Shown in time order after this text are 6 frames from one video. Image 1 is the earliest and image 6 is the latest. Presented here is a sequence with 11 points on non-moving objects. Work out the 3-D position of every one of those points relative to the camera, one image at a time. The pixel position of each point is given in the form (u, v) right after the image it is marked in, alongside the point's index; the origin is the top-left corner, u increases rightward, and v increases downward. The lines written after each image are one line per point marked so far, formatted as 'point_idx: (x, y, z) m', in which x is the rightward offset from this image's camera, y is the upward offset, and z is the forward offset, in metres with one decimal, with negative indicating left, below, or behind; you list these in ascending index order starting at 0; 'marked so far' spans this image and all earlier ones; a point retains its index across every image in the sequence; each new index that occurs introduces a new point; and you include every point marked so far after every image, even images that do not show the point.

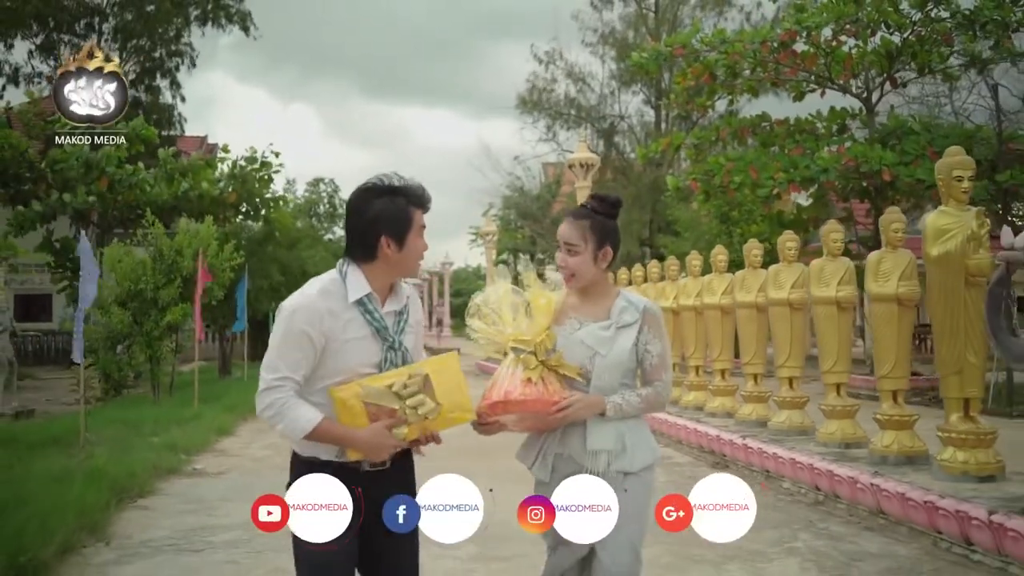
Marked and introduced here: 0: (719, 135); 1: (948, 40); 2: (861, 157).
0: (+2.2, +1.7, +11.9) m
1: (+4.4, +2.5, +11.0) m
2: (+3.2, +1.2, +10.1) m
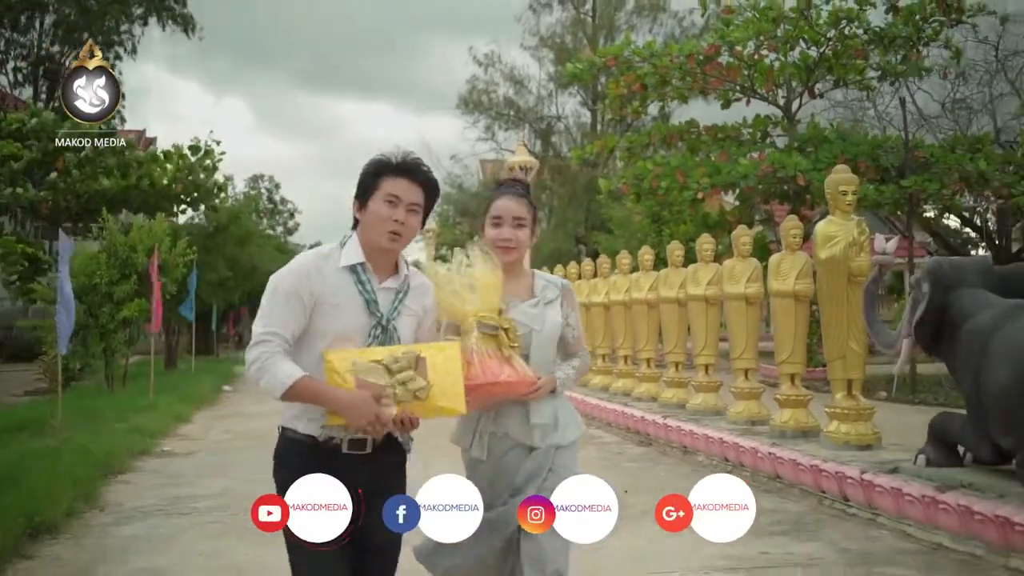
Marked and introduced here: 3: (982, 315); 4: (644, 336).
0: (+1.6, +1.7, +12.7) m
1: (+3.8, +2.5, +11.9) m
2: (+2.6, +1.2, +11.0) m
3: (+1.9, -0.1, +4.6) m
4: (+1.3, -0.5, +10.9) m
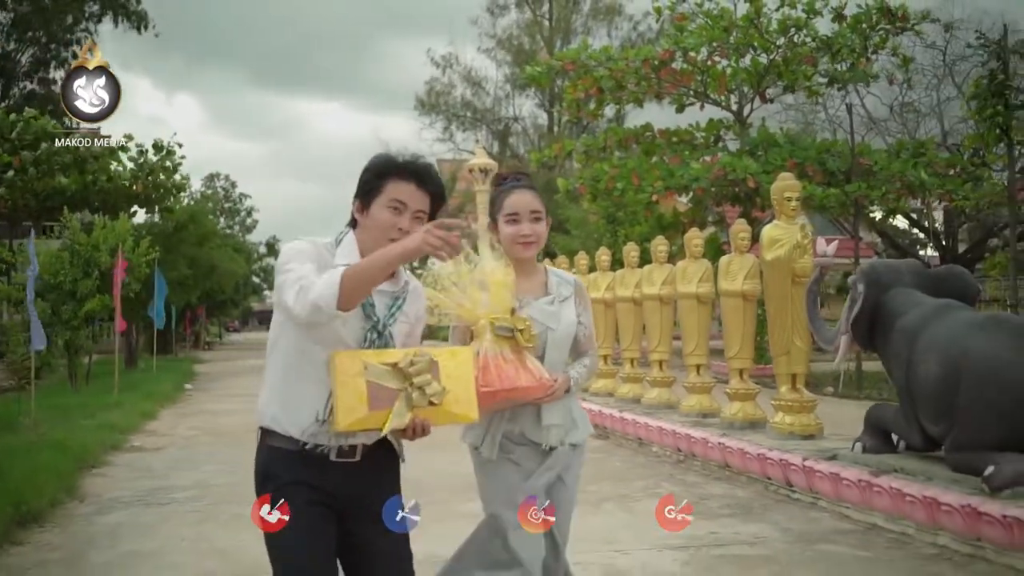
0: (+1.1, +1.7, +13.1) m
1: (+3.3, +2.5, +12.4) m
2: (+2.2, +1.2, +11.4) m
3: (+1.8, -0.1, +5.0) m
4: (+0.9, -0.5, +11.3) m
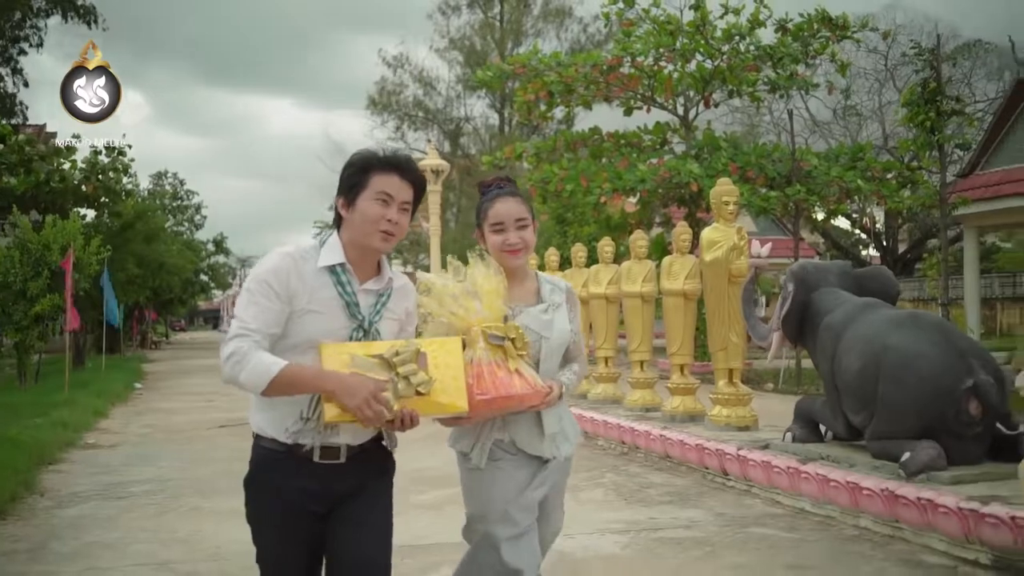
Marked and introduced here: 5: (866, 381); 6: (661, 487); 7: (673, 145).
0: (+0.5, +1.7, +13.4) m
1: (+2.8, +2.5, +12.8) m
2: (+1.7, +1.2, +11.8) m
3: (+1.5, -0.1, +5.3) m
4: (+0.4, -0.5, +11.6) m
5: (+1.5, -0.4, +4.9) m
6: (+0.8, -1.1, +6.0) m
7: (+1.9, +1.7, +13.2) m
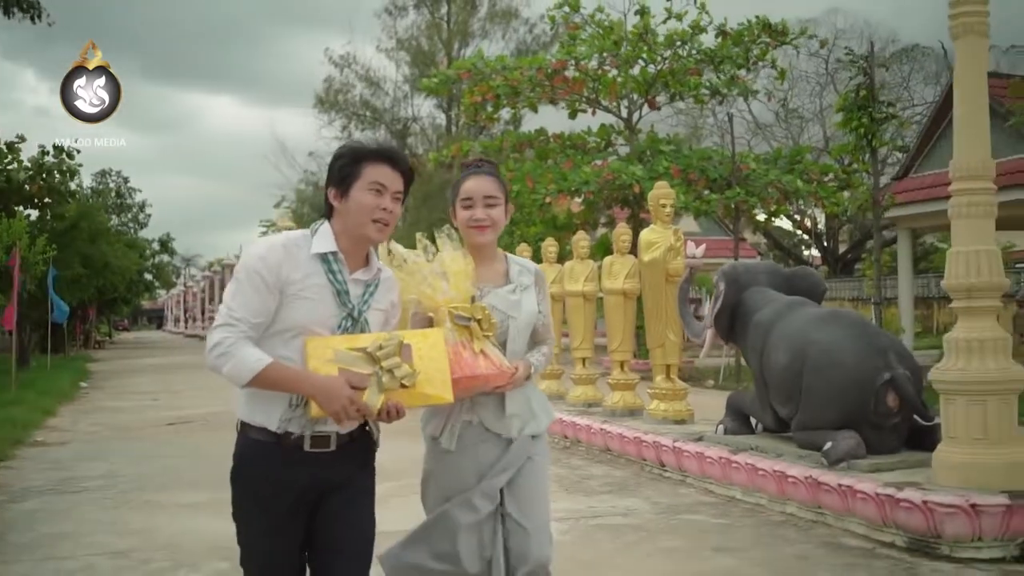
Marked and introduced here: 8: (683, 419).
0: (-0.1, +1.7, +13.6) m
1: (+2.1, +2.5, +13.1) m
2: (+1.1, +1.2, +12.1) m
3: (+1.3, -0.1, +5.6) m
4: (-0.2, -0.4, +11.8) m
5: (+1.3, -0.4, +5.1) m
6: (+0.5, -1.1, +6.3) m
7: (+1.3, +1.7, +13.5) m
8: (+1.1, -0.8, +7.1) m
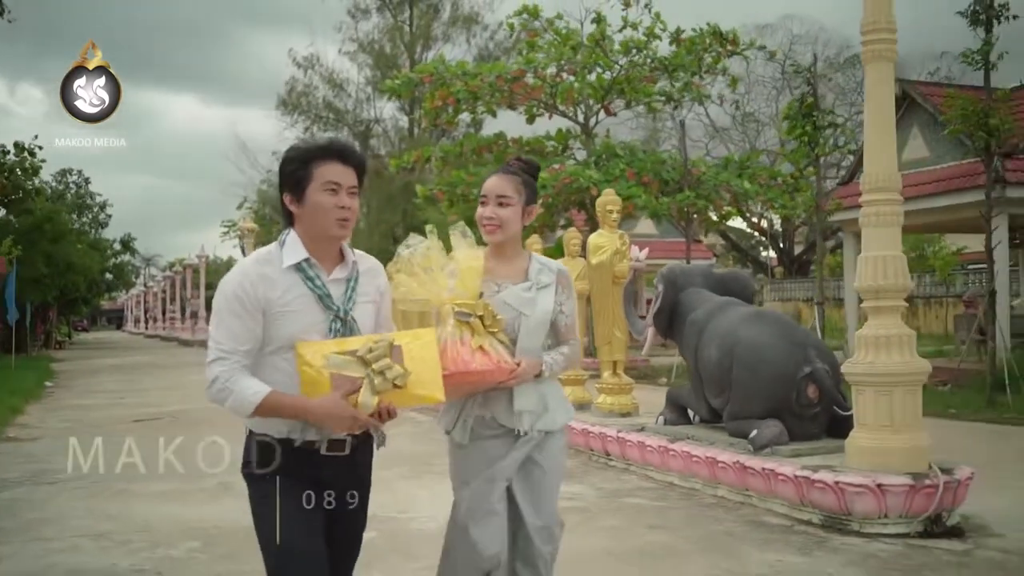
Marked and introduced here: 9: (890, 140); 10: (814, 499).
0: (-0.6, +1.7, +14.1) m
1: (+1.7, +2.5, +13.6) m
2: (+0.7, +1.2, +12.5) m
3: (+1.0, -0.1, +6.1) m
4: (-0.6, -0.5, +12.2) m
5: (+1.1, -0.4, +5.6) m
6: (+0.2, -1.1, +6.7) m
7: (+0.8, +1.7, +14.0) m
8: (+0.8, -0.8, +7.6) m
9: (+1.7, +0.7, +4.9) m
10: (+1.3, -0.9, +4.9) m
